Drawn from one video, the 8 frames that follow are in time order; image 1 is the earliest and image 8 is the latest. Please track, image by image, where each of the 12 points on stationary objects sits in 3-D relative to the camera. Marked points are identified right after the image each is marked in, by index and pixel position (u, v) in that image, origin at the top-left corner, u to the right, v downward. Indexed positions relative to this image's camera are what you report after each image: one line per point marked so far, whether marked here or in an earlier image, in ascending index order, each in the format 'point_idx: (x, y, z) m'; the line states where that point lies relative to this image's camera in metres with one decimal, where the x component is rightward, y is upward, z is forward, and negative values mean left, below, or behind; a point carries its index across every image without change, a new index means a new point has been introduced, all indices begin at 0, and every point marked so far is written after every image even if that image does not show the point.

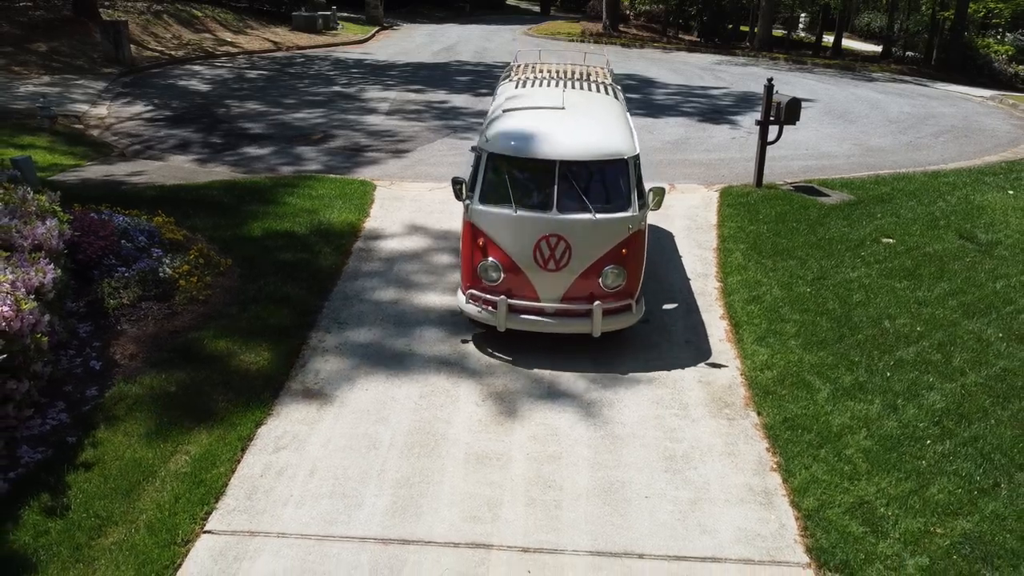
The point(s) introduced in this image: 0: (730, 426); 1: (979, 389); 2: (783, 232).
0: (+1.3, -0.8, +6.1) m
1: (+2.9, -0.6, +6.6) m
2: (+2.5, +0.5, +9.7) m
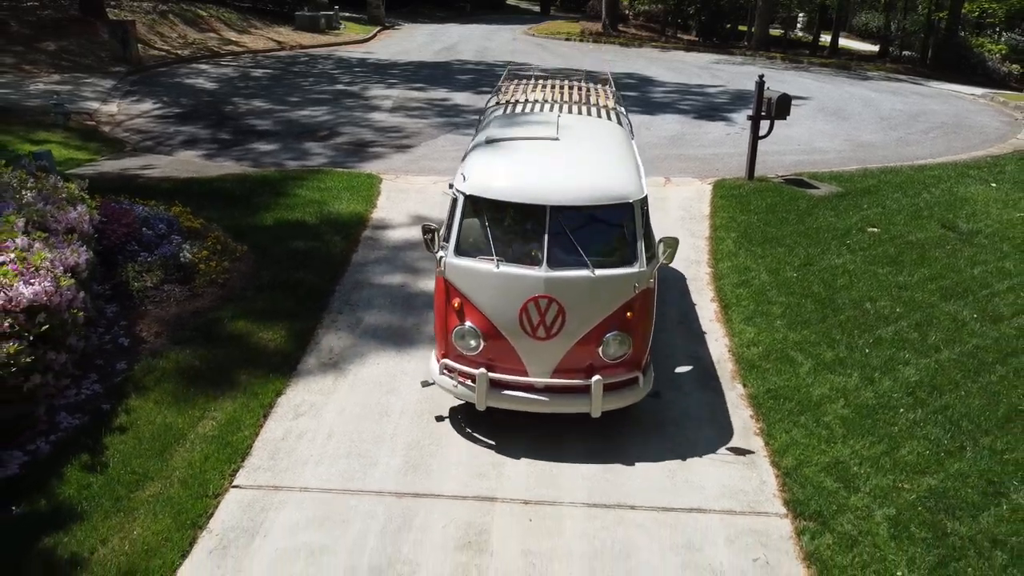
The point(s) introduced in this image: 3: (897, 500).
0: (+1.3, -0.7, +6.6) m
1: (+3.0, -0.5, +7.0) m
2: (+2.5, +0.6, +10.1) m
3: (+1.9, -1.1, +5.2) m
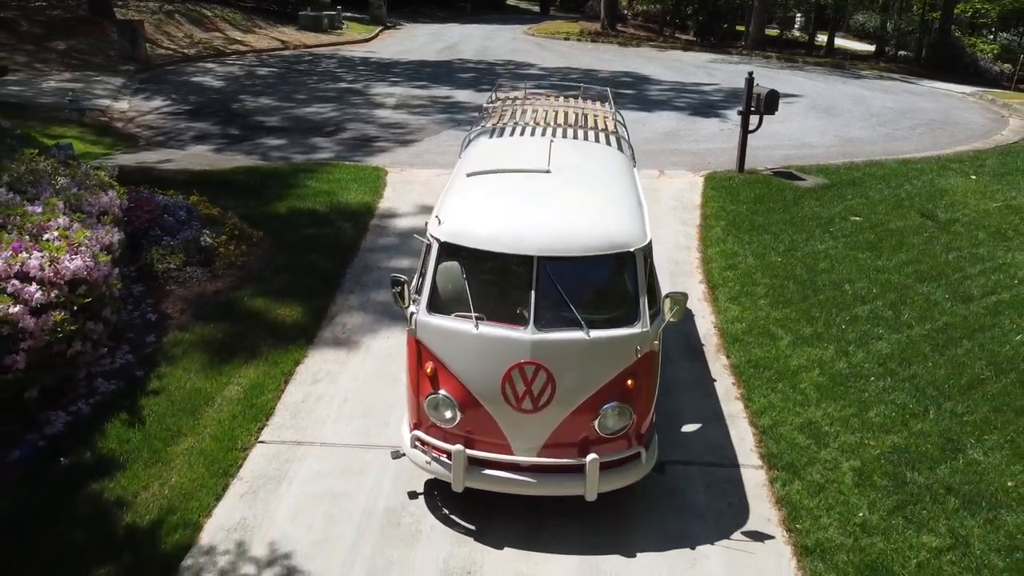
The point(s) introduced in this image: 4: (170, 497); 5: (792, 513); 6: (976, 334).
0: (+1.3, -0.5, +7.1) m
1: (+3.0, -0.4, +7.5) m
2: (+2.5, +0.8, +10.7) m
3: (+1.9, -0.9, +5.8) m
4: (-1.7, -1.0, +5.2) m
5: (+1.4, -1.1, +5.2) m
6: (+3.4, -0.3, +7.6) m
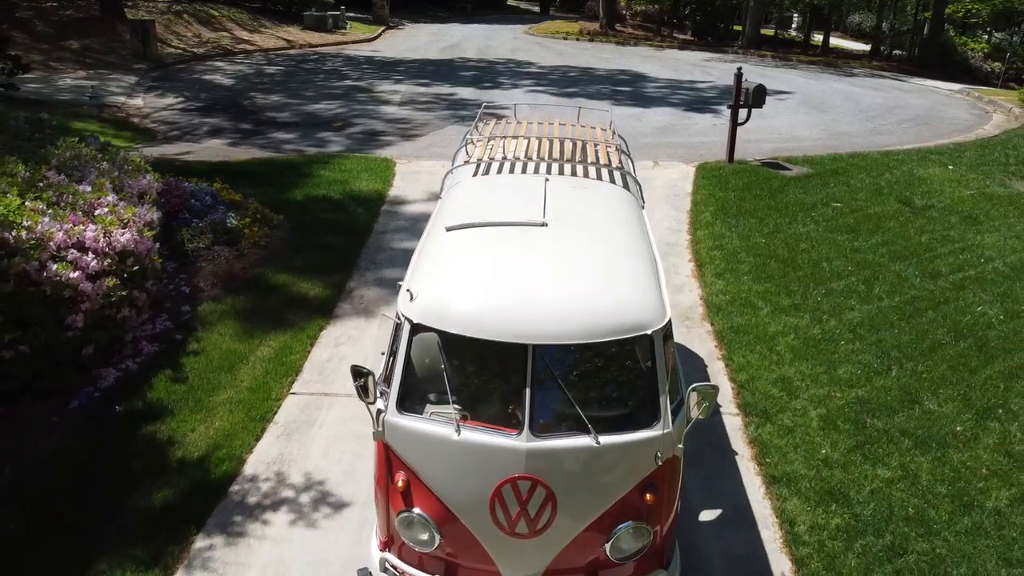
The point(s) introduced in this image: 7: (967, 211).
0: (+1.3, -0.3, +7.8) m
1: (+3.0, -0.2, +8.2) m
2: (+2.5, +1.0, +11.4) m
3: (+2.0, -0.7, +6.5) m
4: (-1.7, -0.8, +5.9) m
5: (+1.4, -0.9, +5.9) m
6: (+3.4, -0.1, +8.3) m
7: (+4.8, +0.8, +11.1) m
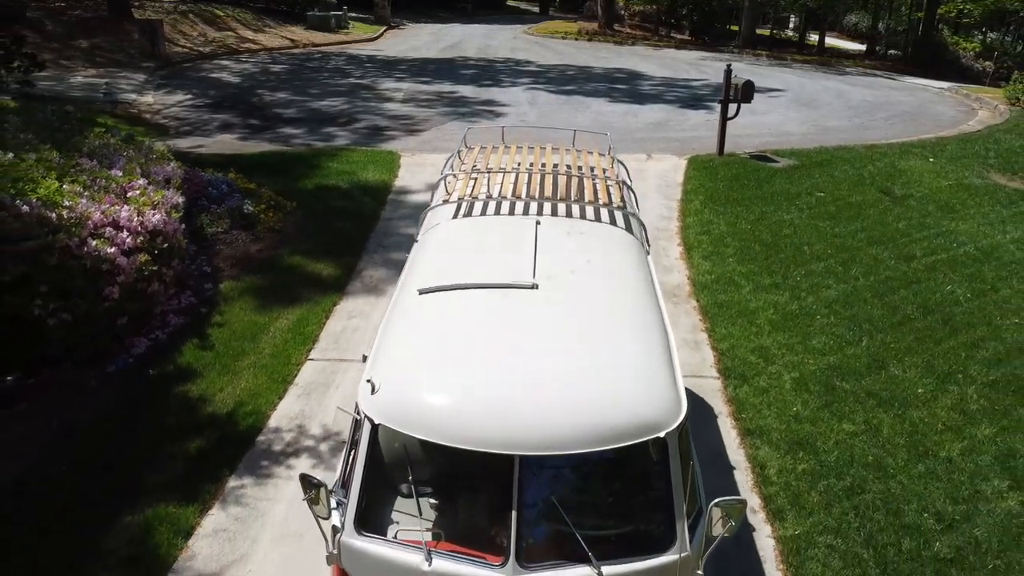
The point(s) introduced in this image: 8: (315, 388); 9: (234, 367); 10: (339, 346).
0: (+1.3, -0.2, +8.4) m
1: (+3.0, 0.0, +8.8) m
2: (+2.5, +1.1, +11.9) m
3: (+2.0, -0.5, +7.0) m
4: (-1.7, -0.7, +6.5) m
5: (+1.4, -0.7, +6.5) m
6: (+3.4, 0.0, +8.9) m
7: (+4.8, +1.0, +11.7) m
8: (-1.2, -0.6, +6.6) m
9: (-1.8, -0.5, +6.9) m
10: (-1.2, -0.4, +7.3) m
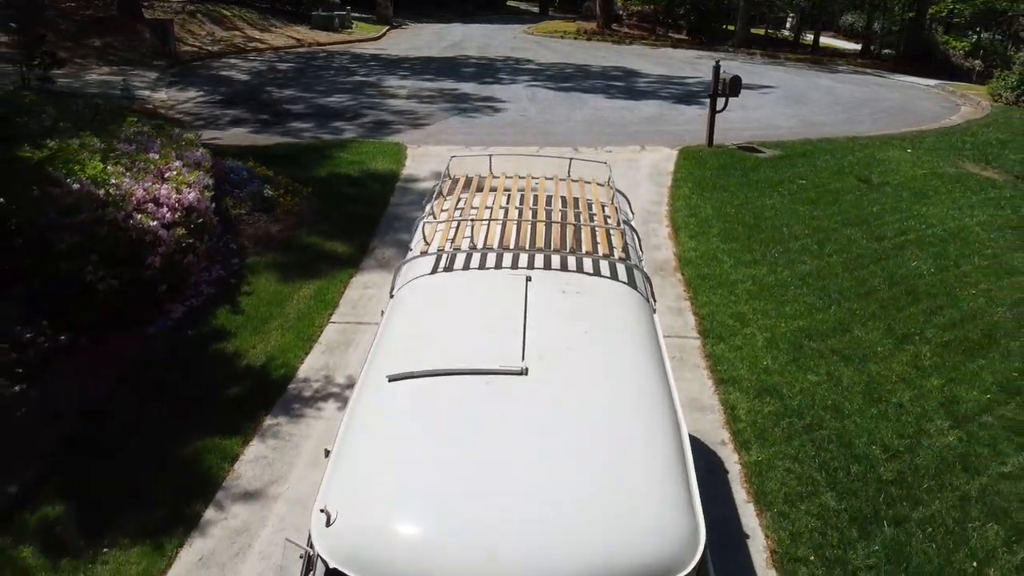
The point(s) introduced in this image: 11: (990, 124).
0: (+1.3, +0.1, +9.2) m
1: (+3.0, +0.2, +9.6) m
2: (+2.5, +1.4, +12.7) m
3: (+2.0, -0.3, +7.8) m
4: (-1.7, -0.4, +7.3) m
5: (+1.4, -0.5, +7.3) m
6: (+3.4, +0.3, +9.7) m
7: (+4.8, +1.2, +12.5) m
8: (-1.2, -0.4, +7.4) m
9: (-1.8, -0.3, +7.7) m
10: (-1.2, -0.2, +8.1) m
11: (+8.0, +2.7, +17.4) m
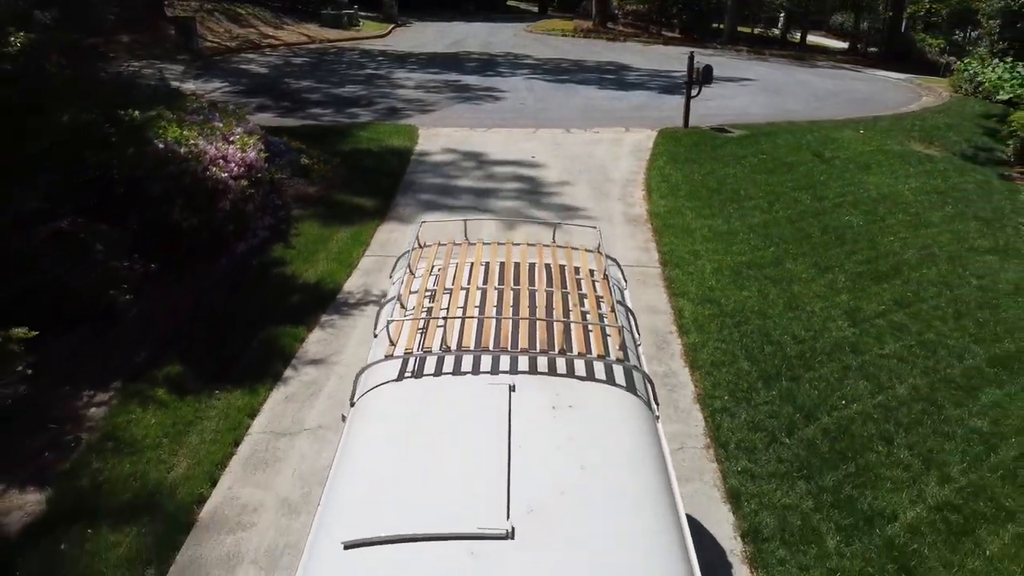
0: (+1.3, +0.6, +11.1) m
1: (+3.0, +0.8, +11.5) m
2: (+2.5, +1.9, +14.6) m
3: (+1.9, +0.2, +9.7) m
4: (-1.7, +0.1, +9.2) m
5: (+1.4, 0.0, +9.2) m
6: (+3.4, +0.8, +11.6) m
7: (+4.8, +1.8, +14.4) m
8: (-1.3, +0.1, +9.3) m
9: (-1.8, +0.3, +9.6) m
10: (-1.2, +0.4, +10.0) m
11: (+8.0, +3.3, +19.4) m
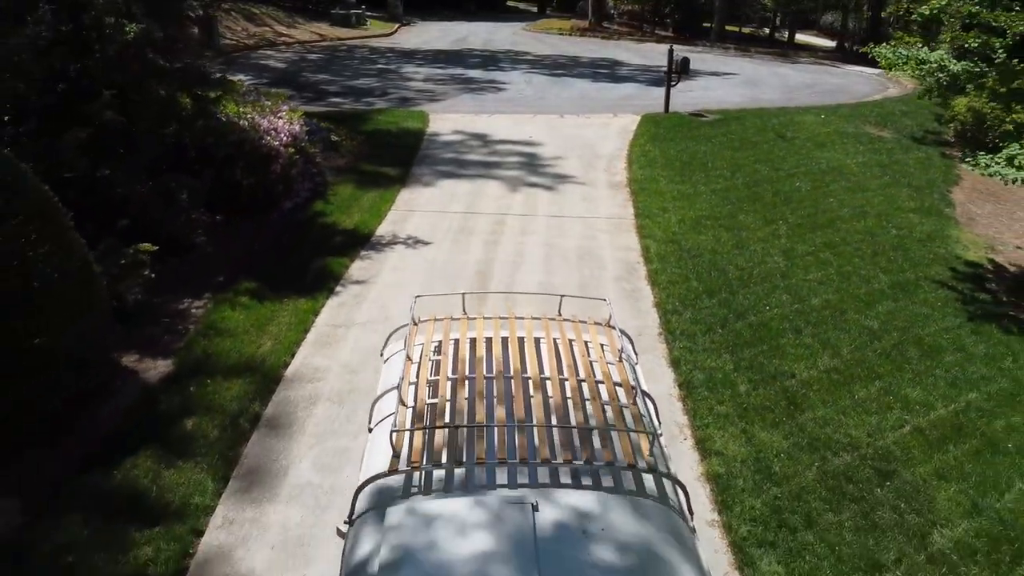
0: (+1.3, +1.2, +13.1) m
1: (+3.0, +1.4, +13.6) m
2: (+2.5, +2.5, +16.7) m
3: (+2.0, +0.8, +11.8) m
4: (-1.7, +0.7, +11.3) m
5: (+1.4, +0.6, +11.3) m
6: (+3.4, +1.4, +13.7) m
7: (+4.8, +2.3, +16.4) m
8: (-1.2, +0.7, +11.4) m
9: (-1.8, +0.8, +11.7) m
10: (-1.2, +0.9, +12.1) m
11: (+8.0, +3.8, +21.4) m
